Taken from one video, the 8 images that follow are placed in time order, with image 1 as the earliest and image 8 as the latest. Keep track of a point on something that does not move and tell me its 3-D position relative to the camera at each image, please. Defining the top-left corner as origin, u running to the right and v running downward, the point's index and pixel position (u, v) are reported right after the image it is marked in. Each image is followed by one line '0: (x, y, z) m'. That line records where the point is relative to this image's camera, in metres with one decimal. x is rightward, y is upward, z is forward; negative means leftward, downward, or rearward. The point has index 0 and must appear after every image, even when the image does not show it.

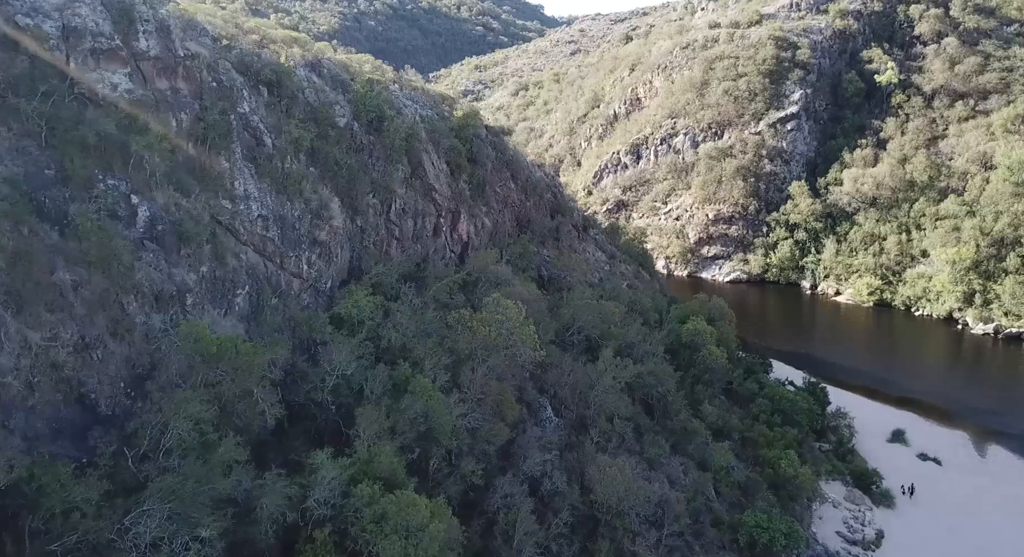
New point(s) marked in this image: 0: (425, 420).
0: (-2.4, -4.0, +19.2) m
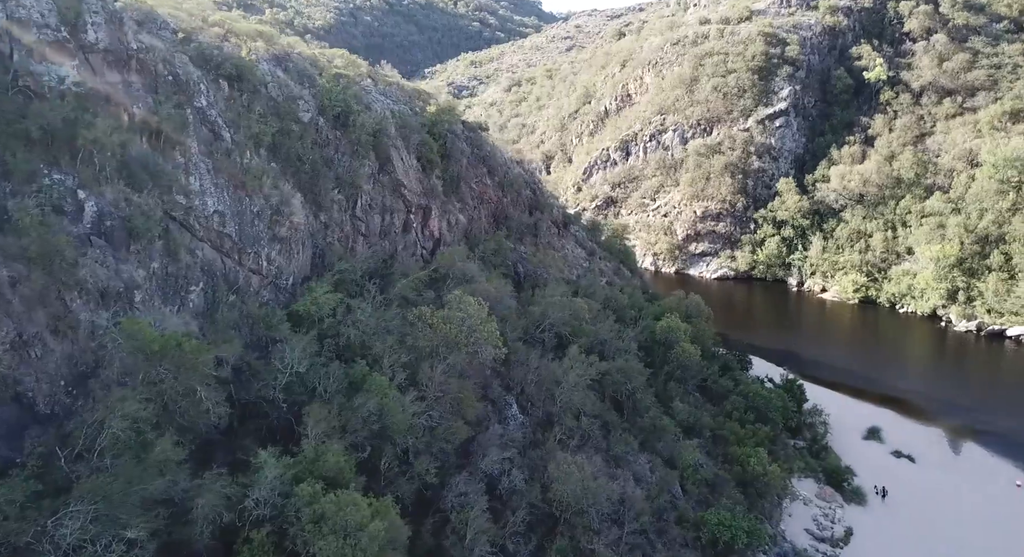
0: (-3.7, -3.9, +19.1) m
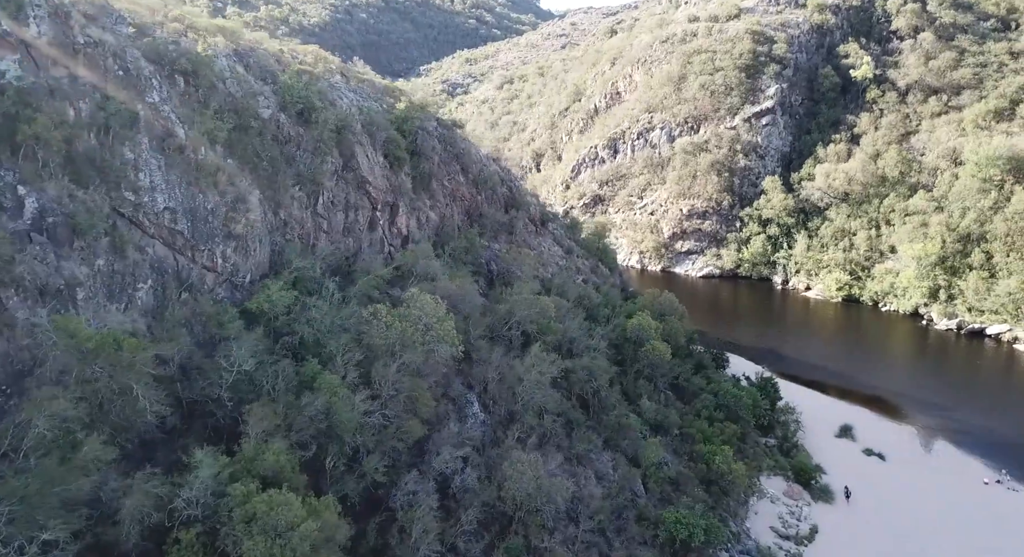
0: (-5.1, -3.8, +18.9) m
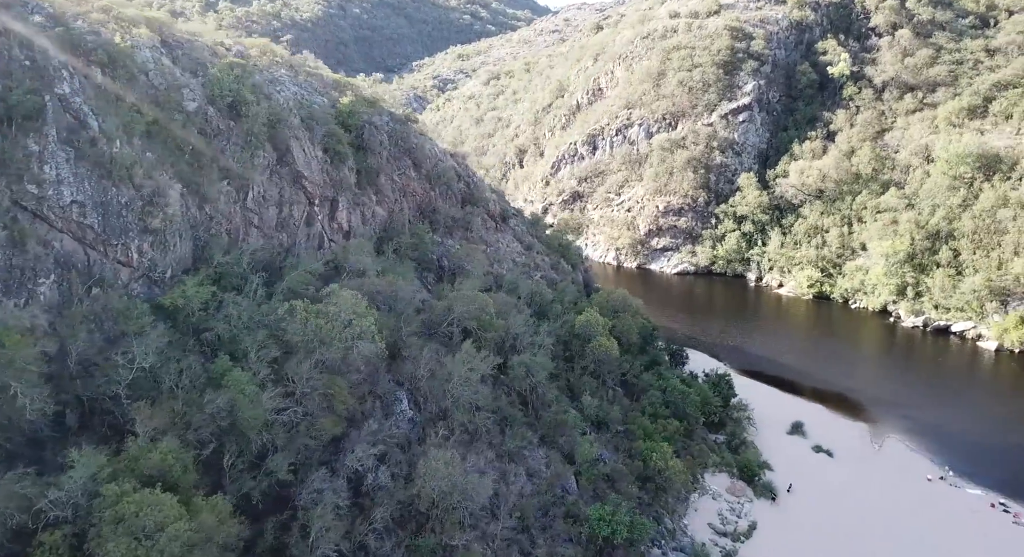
0: (-7.7, -3.7, +18.6) m
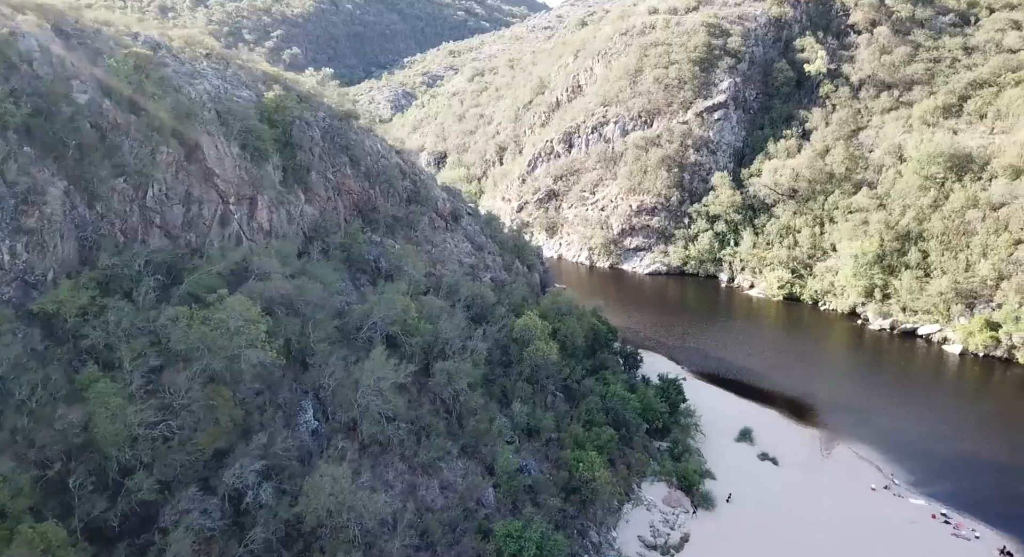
0: (-10.9, -3.8, +17.3) m
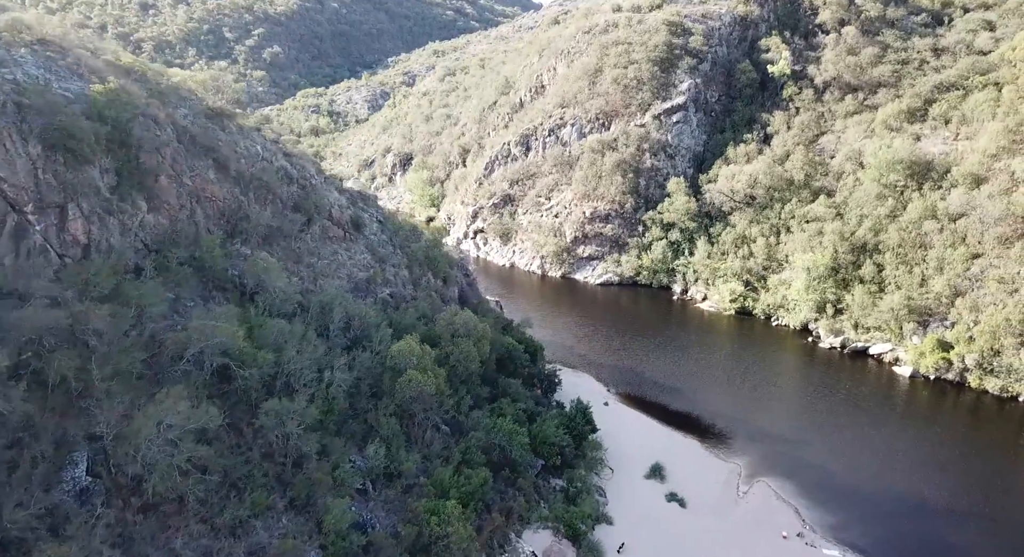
0: (-16.4, -4.6, +13.3) m
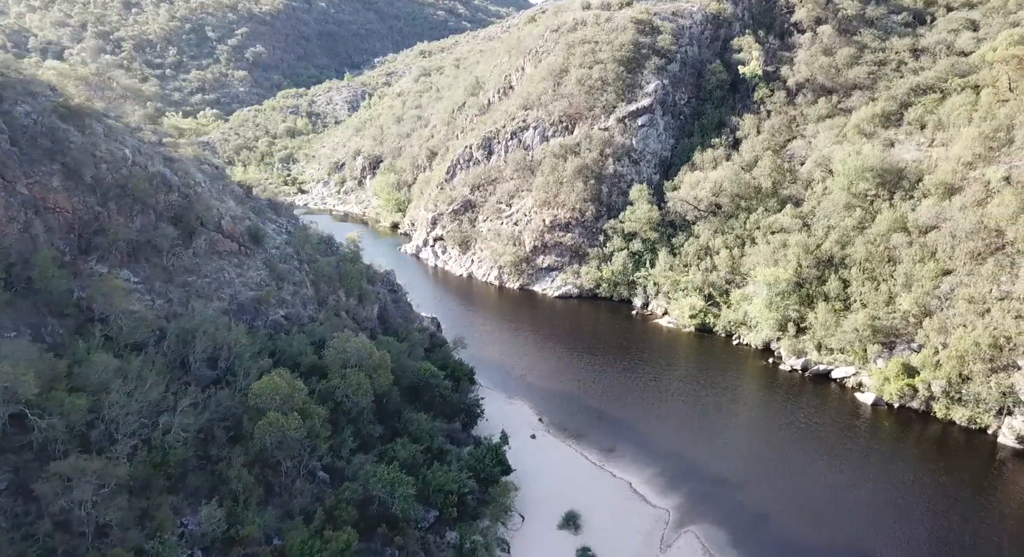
0: (-20.9, -5.5, +9.0) m
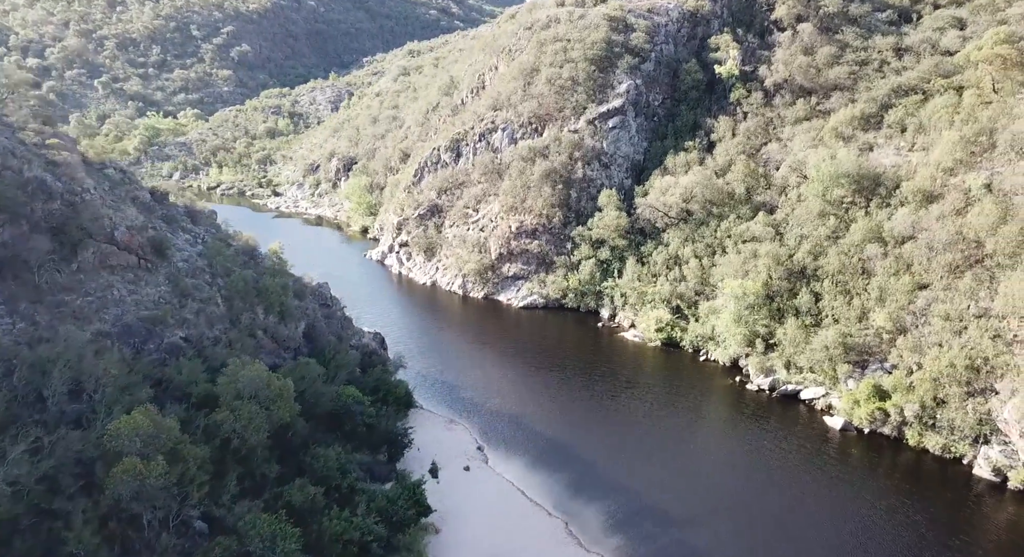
0: (-24.4, -6.2, +5.5) m
